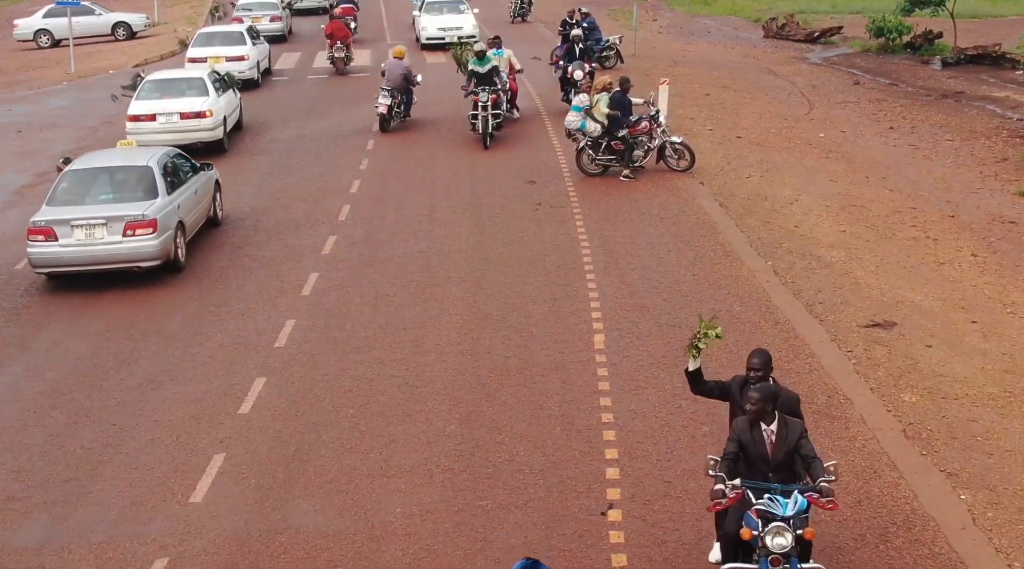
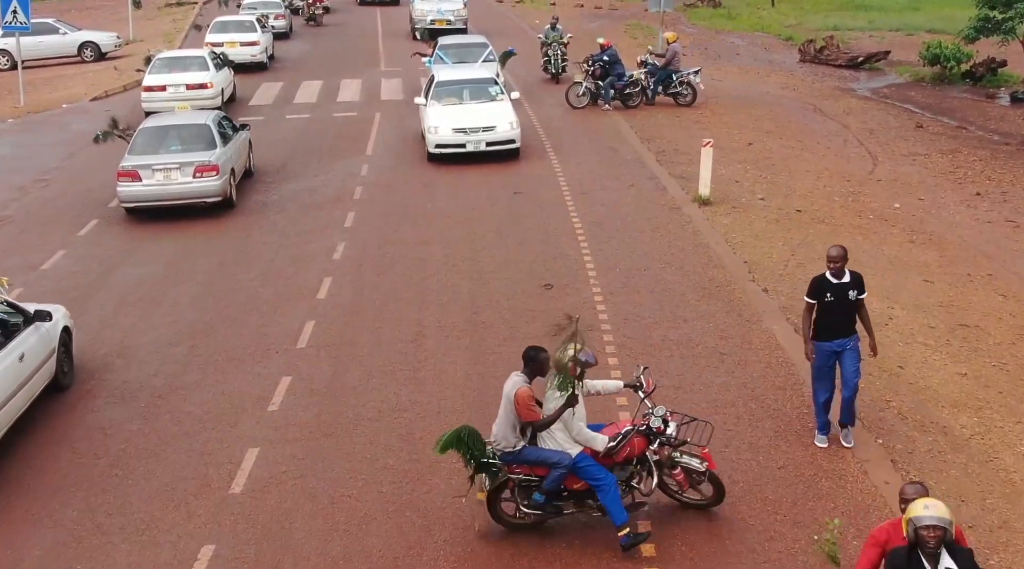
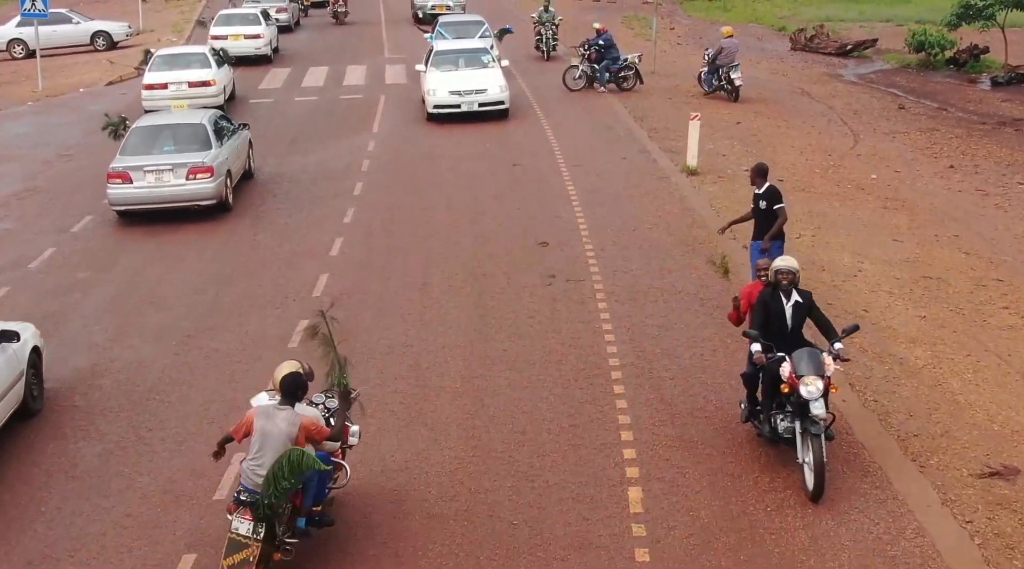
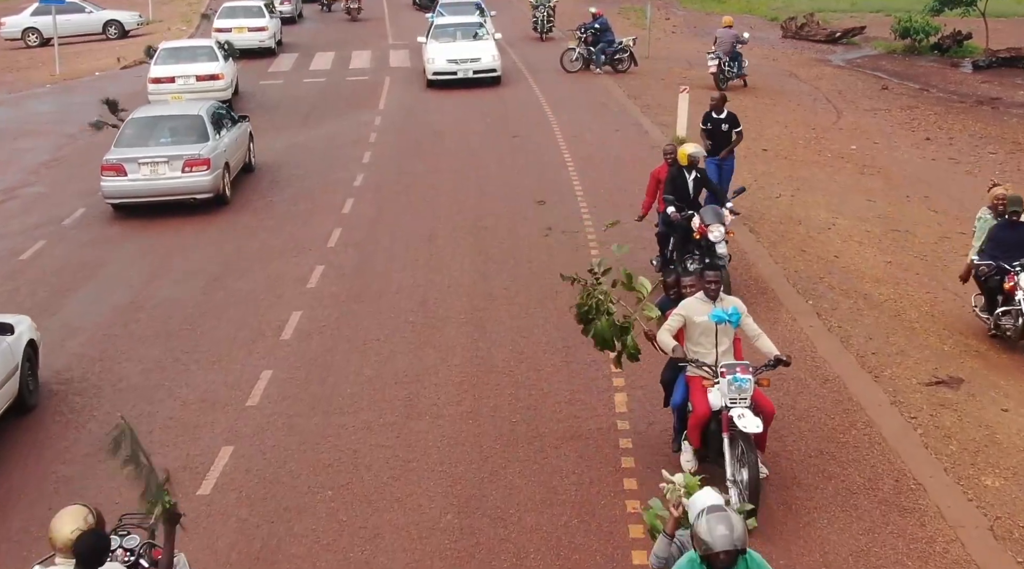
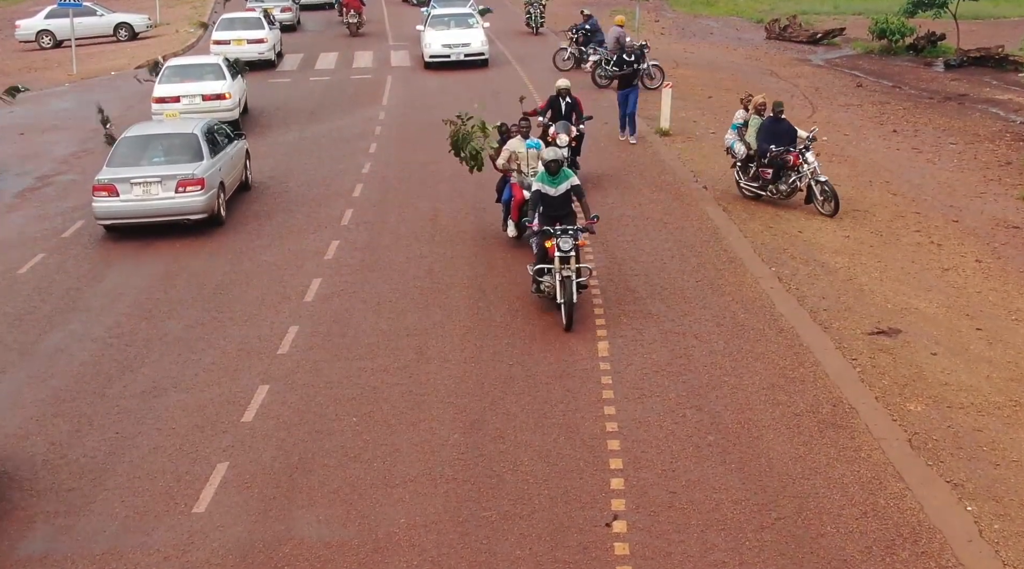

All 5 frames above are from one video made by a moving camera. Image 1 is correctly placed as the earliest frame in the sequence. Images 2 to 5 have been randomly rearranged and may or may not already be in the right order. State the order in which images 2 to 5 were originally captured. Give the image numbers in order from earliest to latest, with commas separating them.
5, 4, 3, 2
